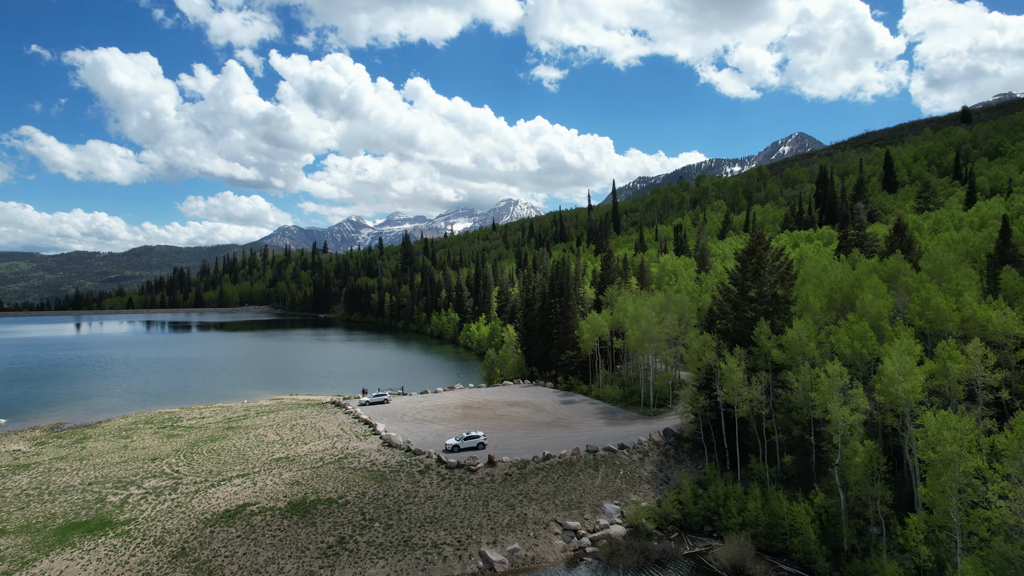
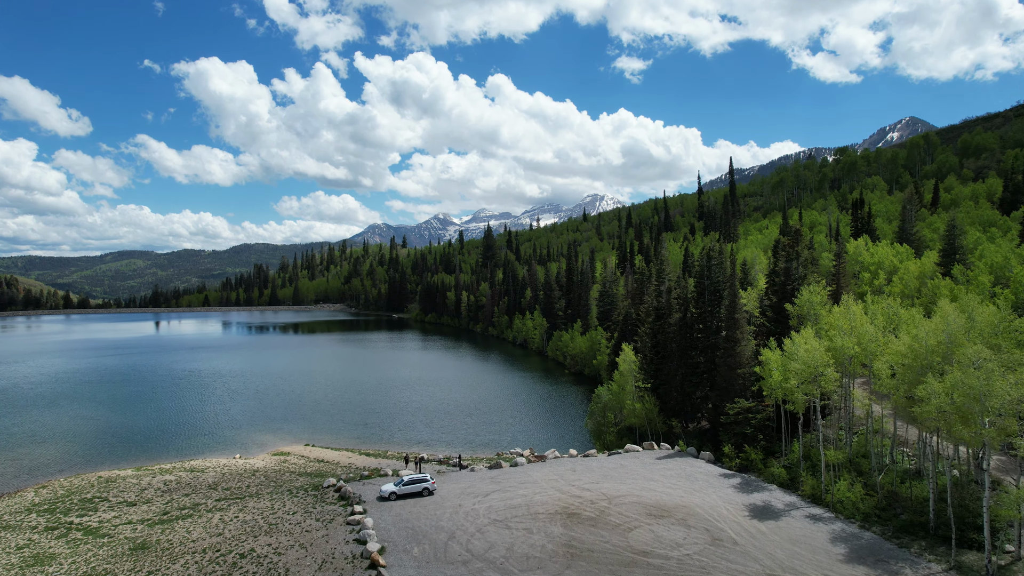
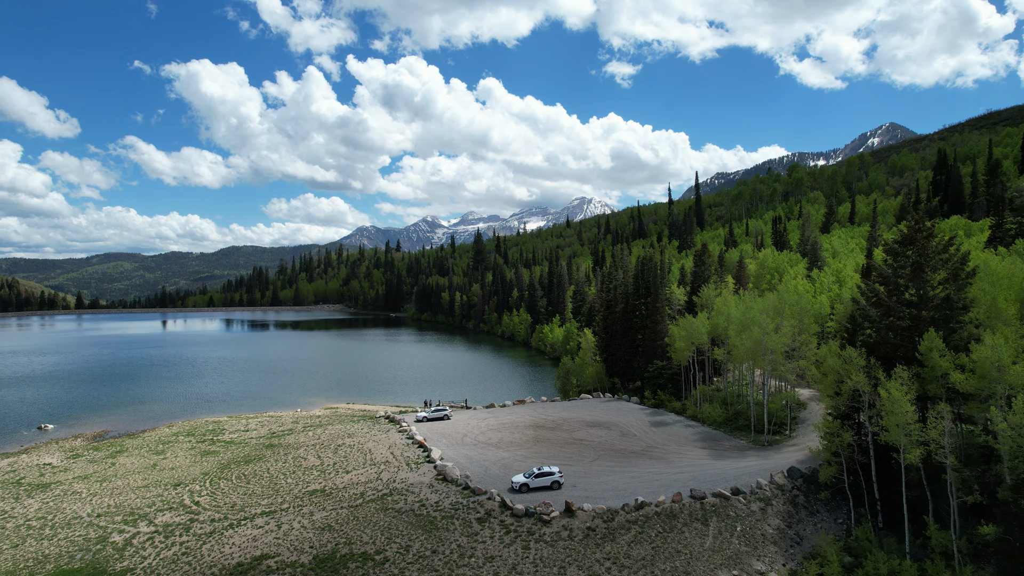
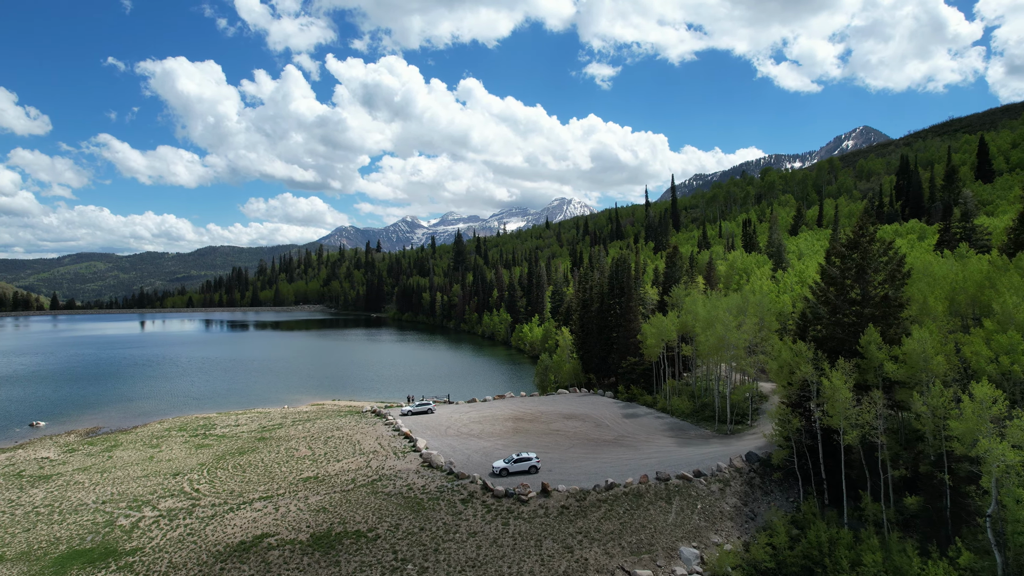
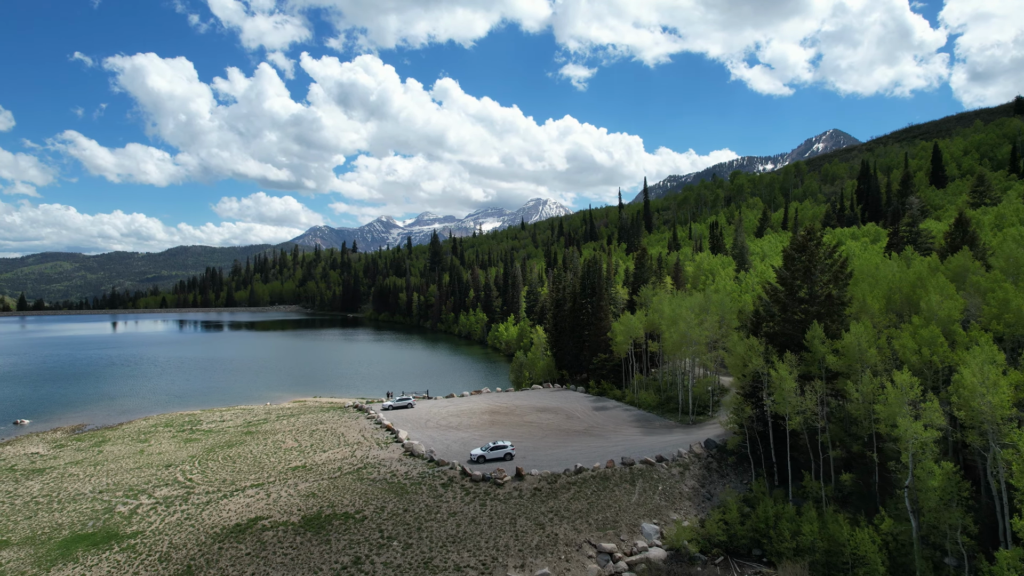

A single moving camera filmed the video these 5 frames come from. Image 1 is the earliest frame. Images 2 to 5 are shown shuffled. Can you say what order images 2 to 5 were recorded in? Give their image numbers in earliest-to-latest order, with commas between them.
5, 4, 3, 2
